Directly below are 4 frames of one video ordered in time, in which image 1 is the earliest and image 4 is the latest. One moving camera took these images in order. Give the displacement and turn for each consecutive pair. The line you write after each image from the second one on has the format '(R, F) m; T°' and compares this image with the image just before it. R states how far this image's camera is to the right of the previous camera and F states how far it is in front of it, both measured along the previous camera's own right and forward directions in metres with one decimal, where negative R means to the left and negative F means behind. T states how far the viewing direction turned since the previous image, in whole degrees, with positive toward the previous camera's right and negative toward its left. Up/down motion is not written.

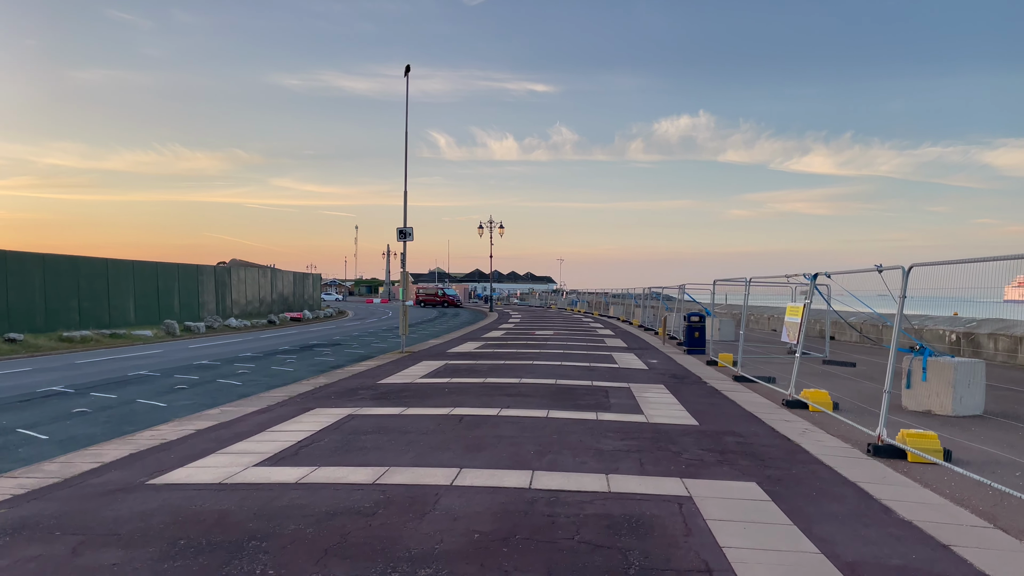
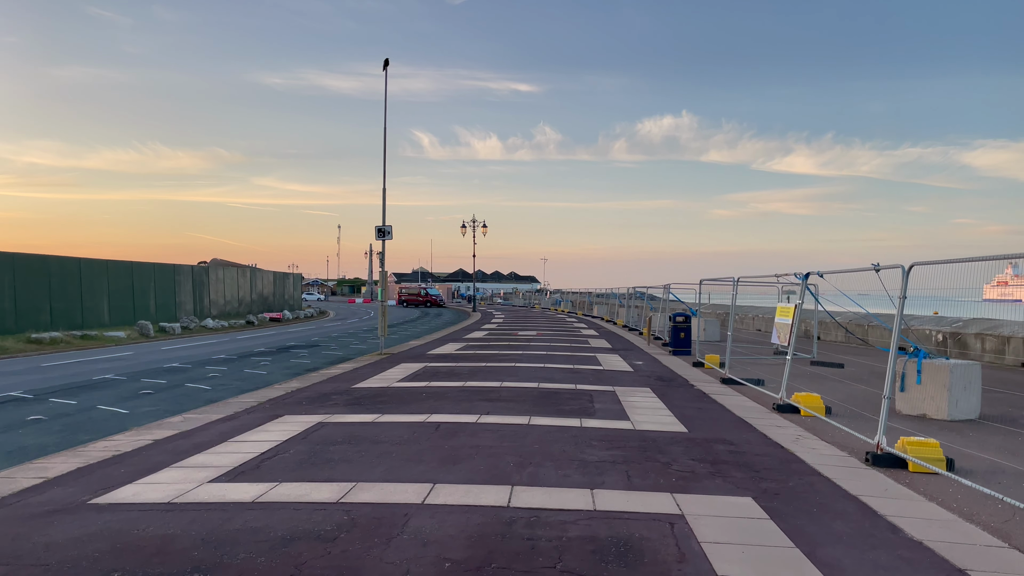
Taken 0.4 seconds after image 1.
(0.0, +0.5) m; +1°
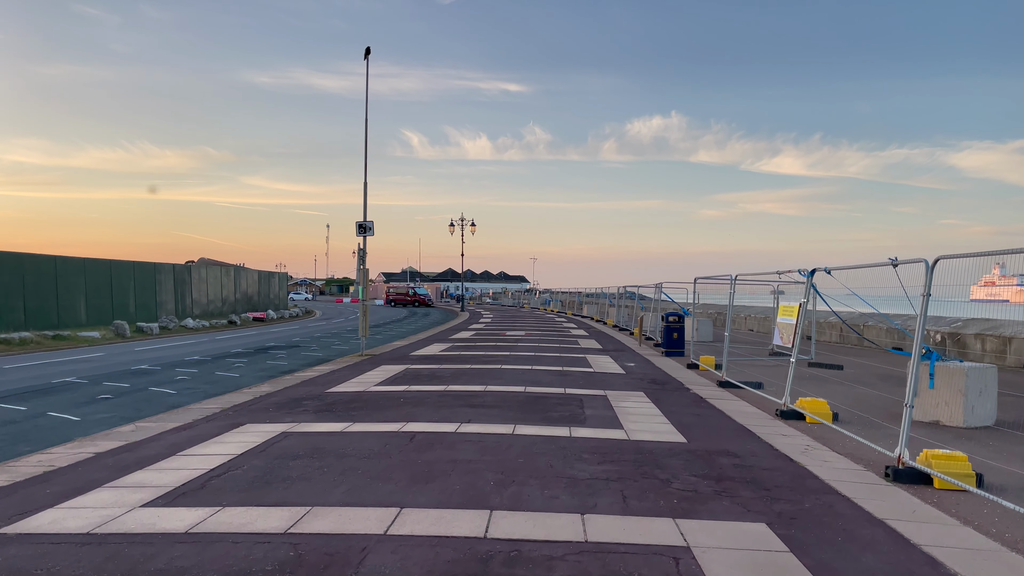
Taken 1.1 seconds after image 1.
(+0.1, +0.7) m; +1°
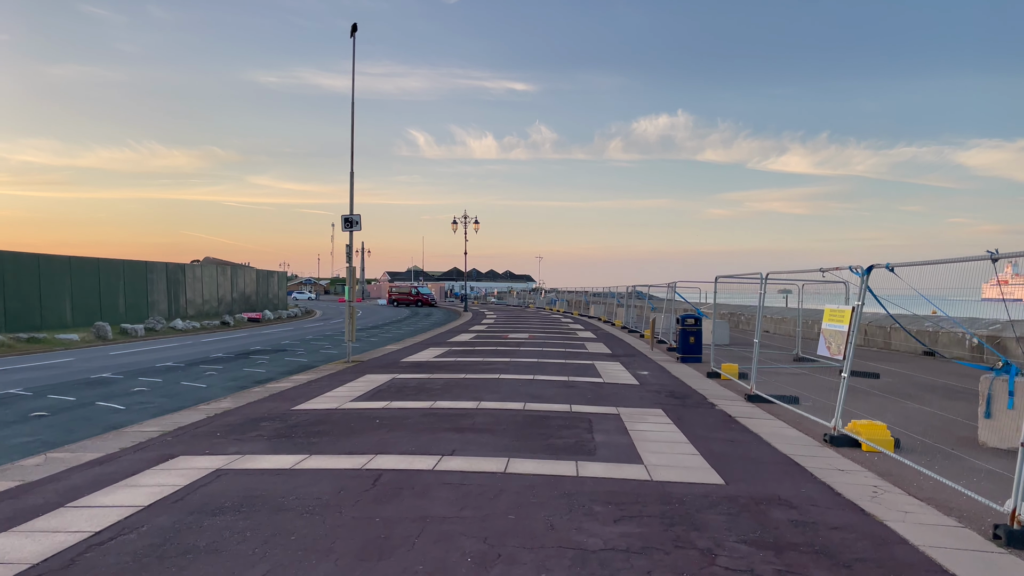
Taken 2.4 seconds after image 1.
(+0.1, +1.6) m; 0°
